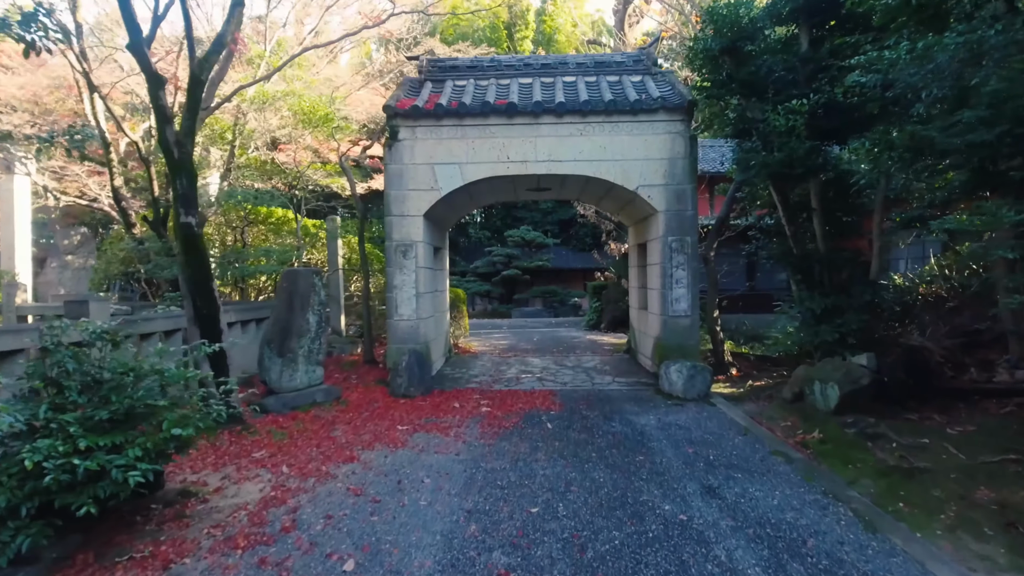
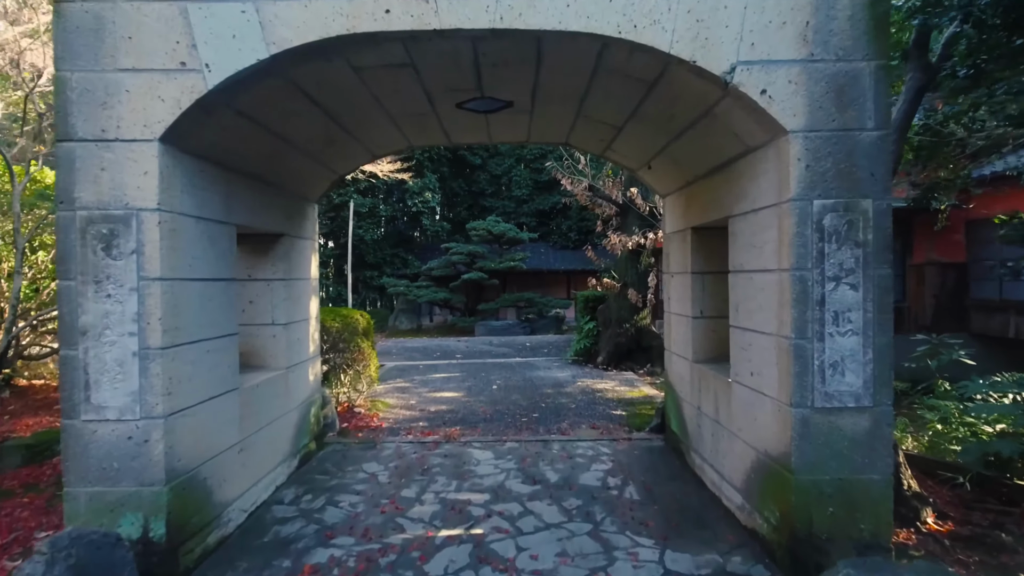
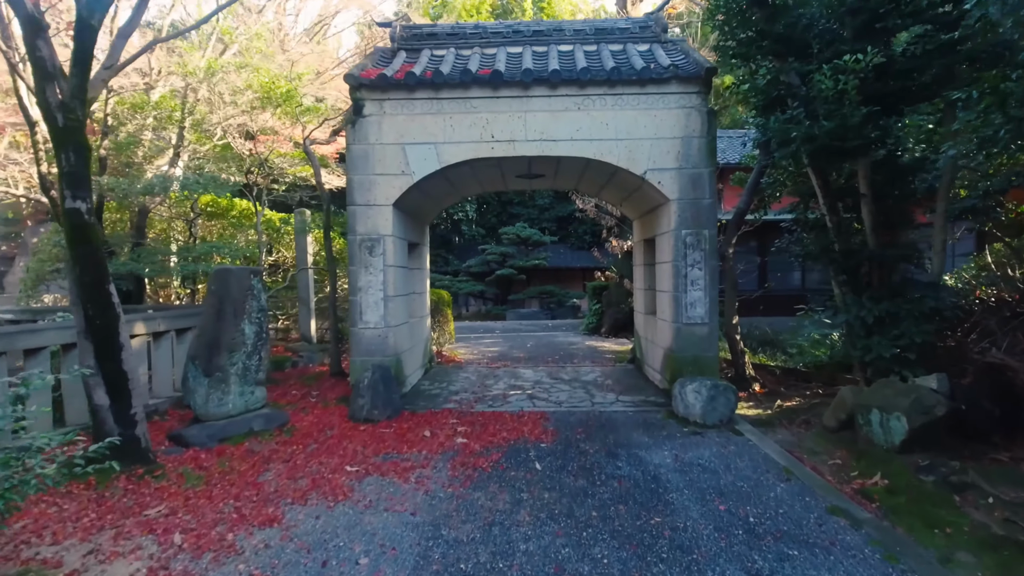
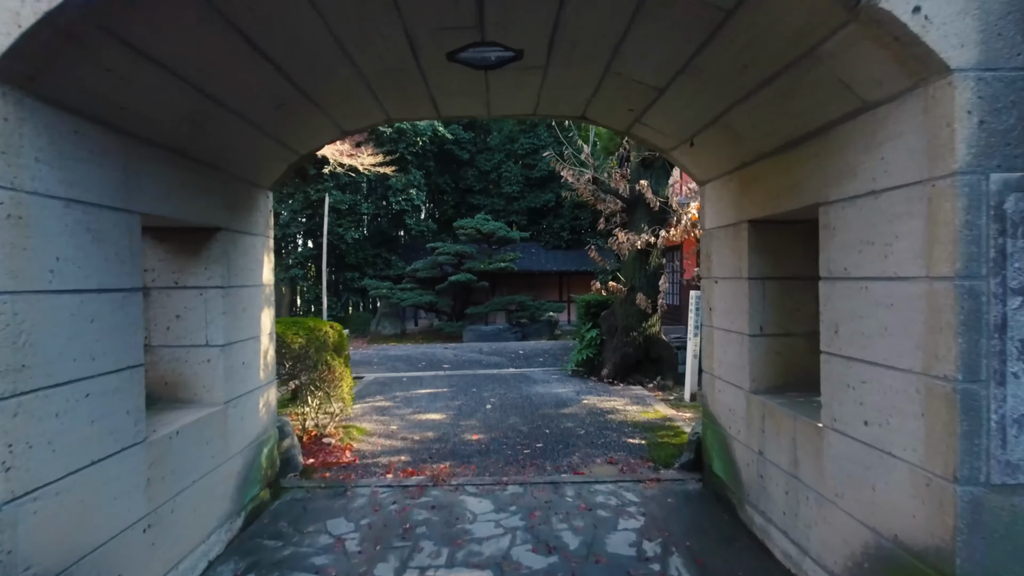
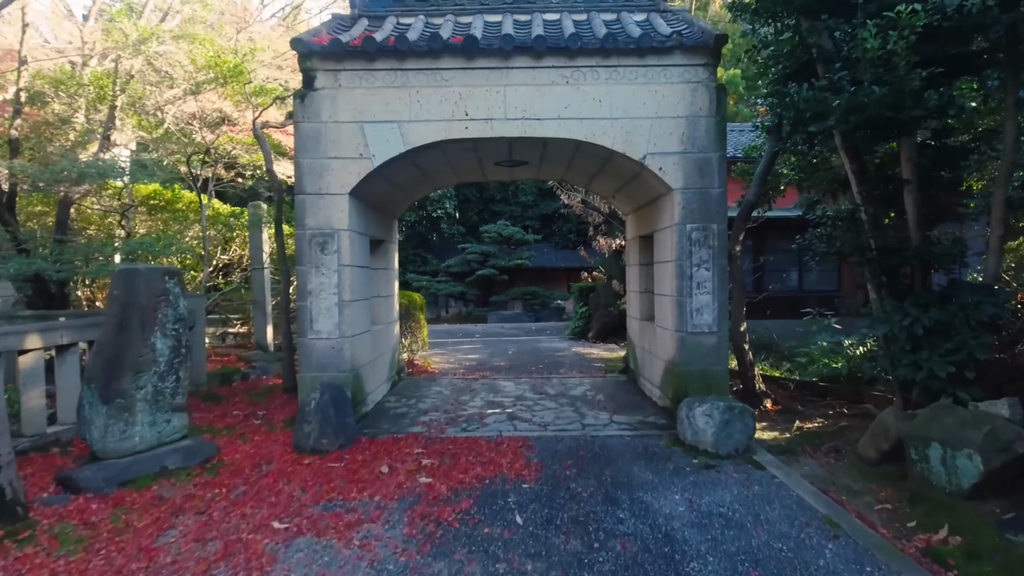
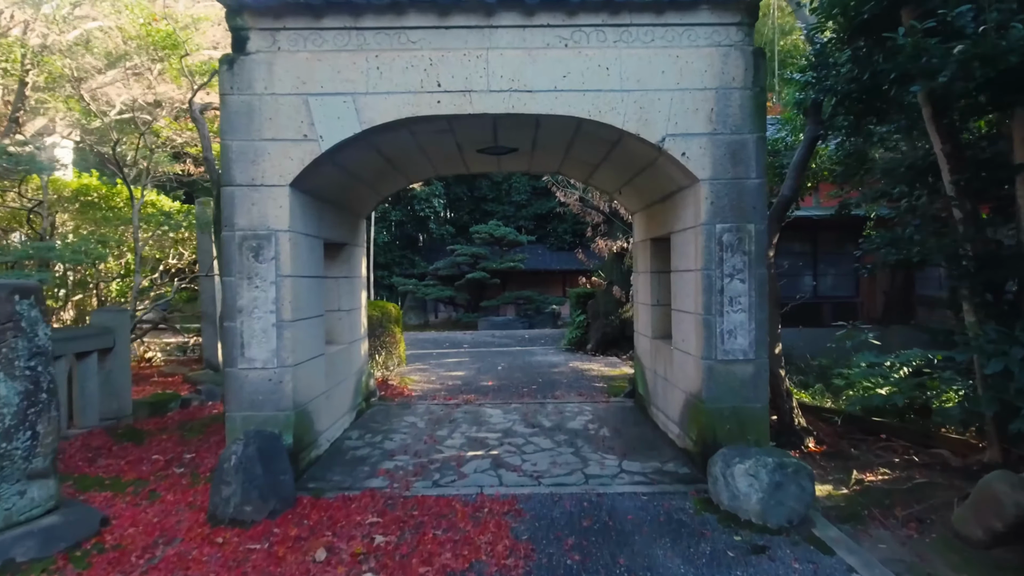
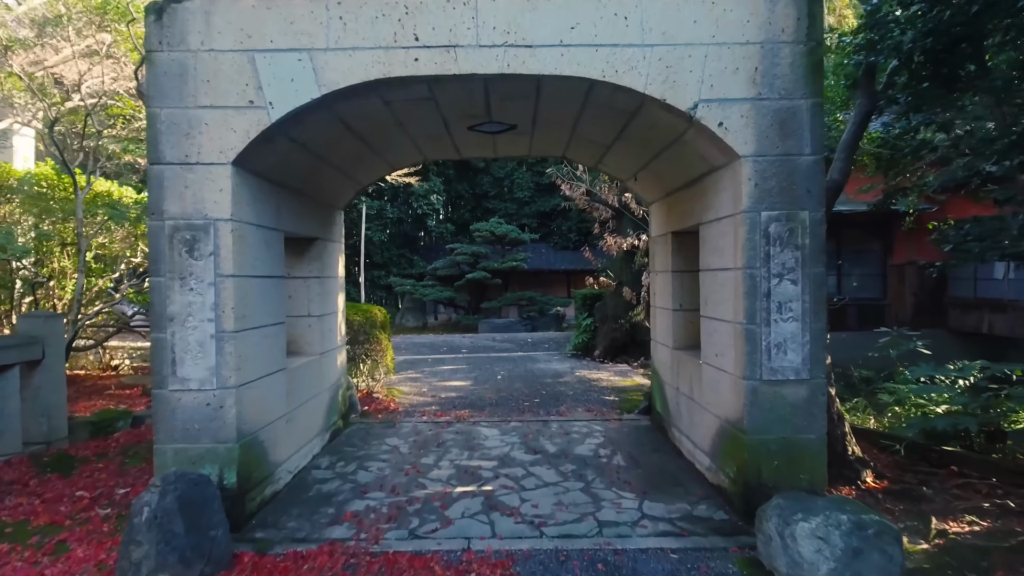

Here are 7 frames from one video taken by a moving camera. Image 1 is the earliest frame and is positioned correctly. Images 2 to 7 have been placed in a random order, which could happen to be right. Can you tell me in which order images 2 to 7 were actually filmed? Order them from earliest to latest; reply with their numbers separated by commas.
3, 5, 6, 7, 2, 4
